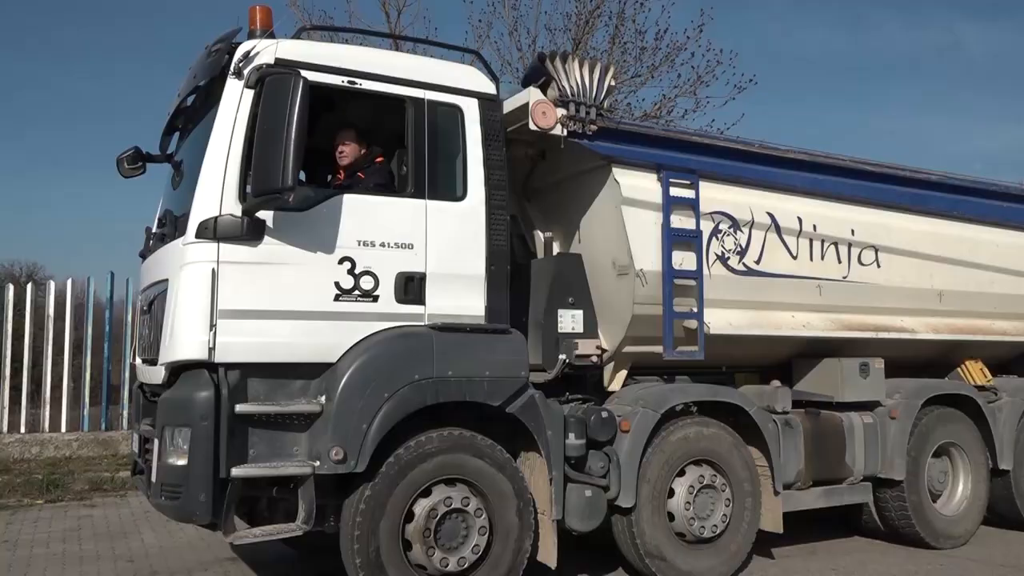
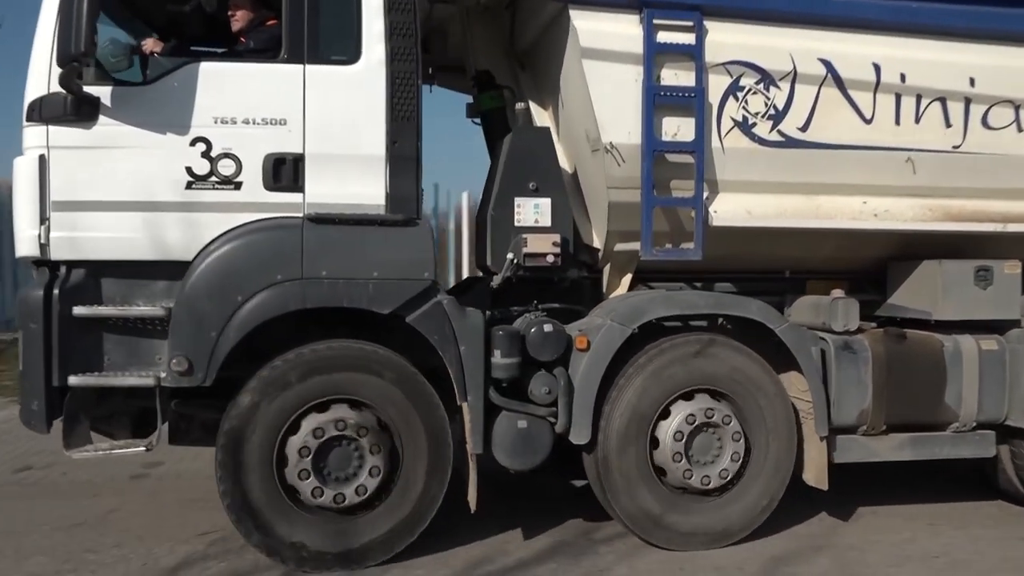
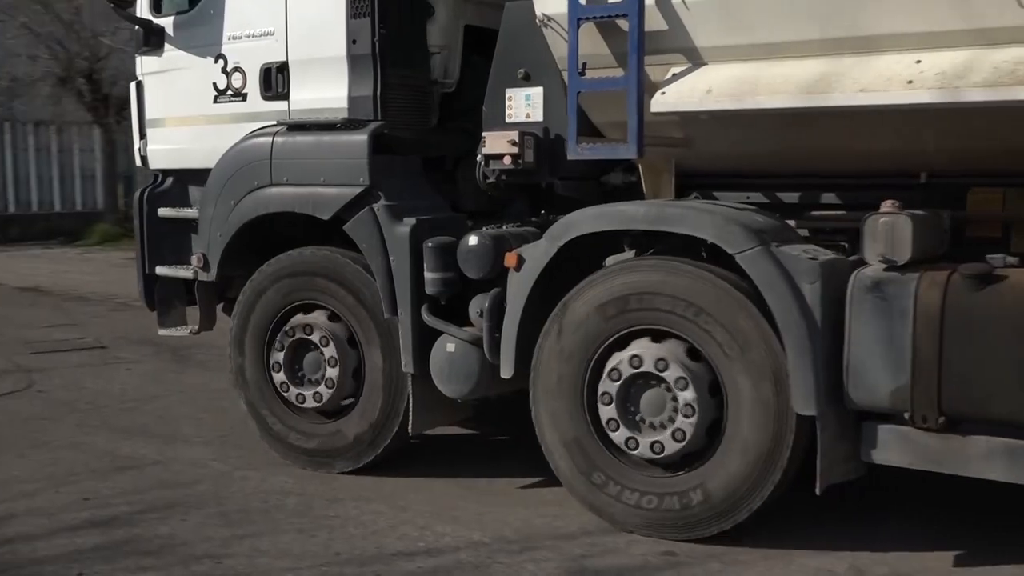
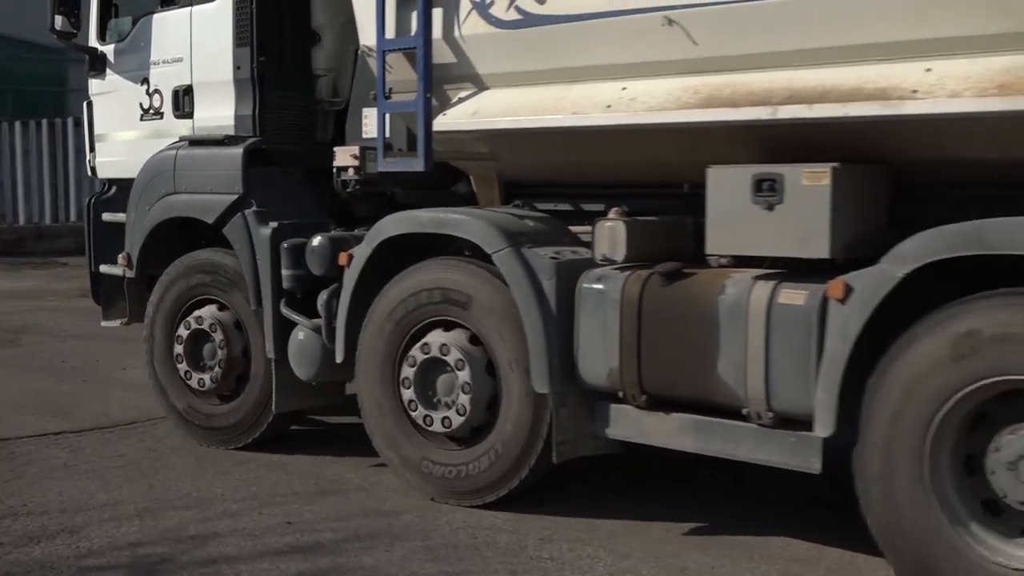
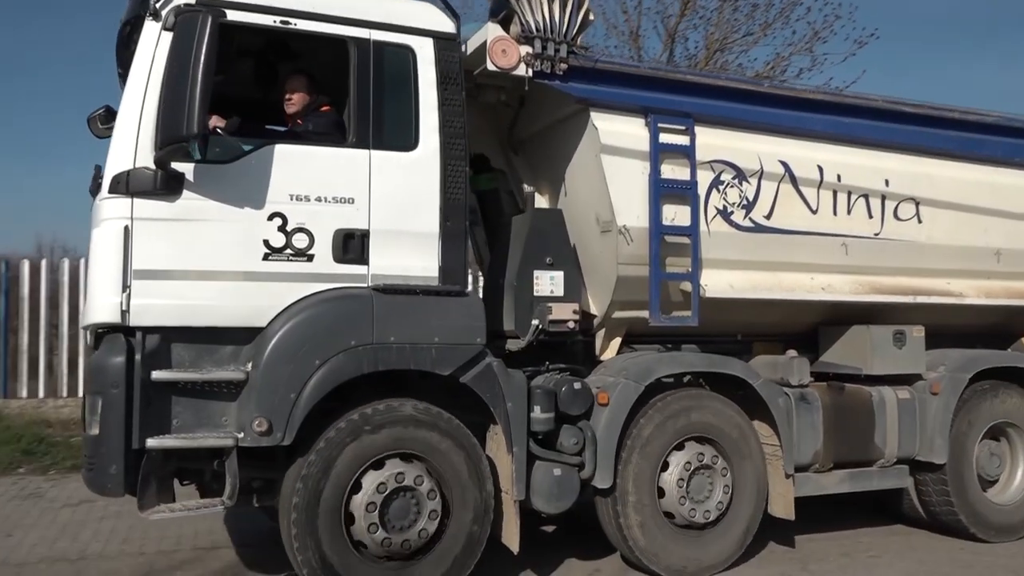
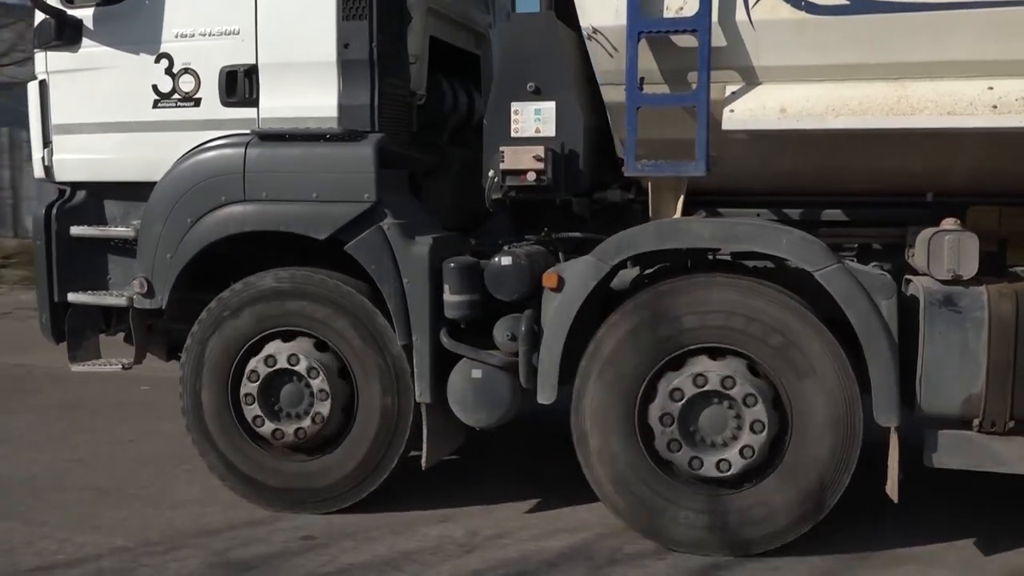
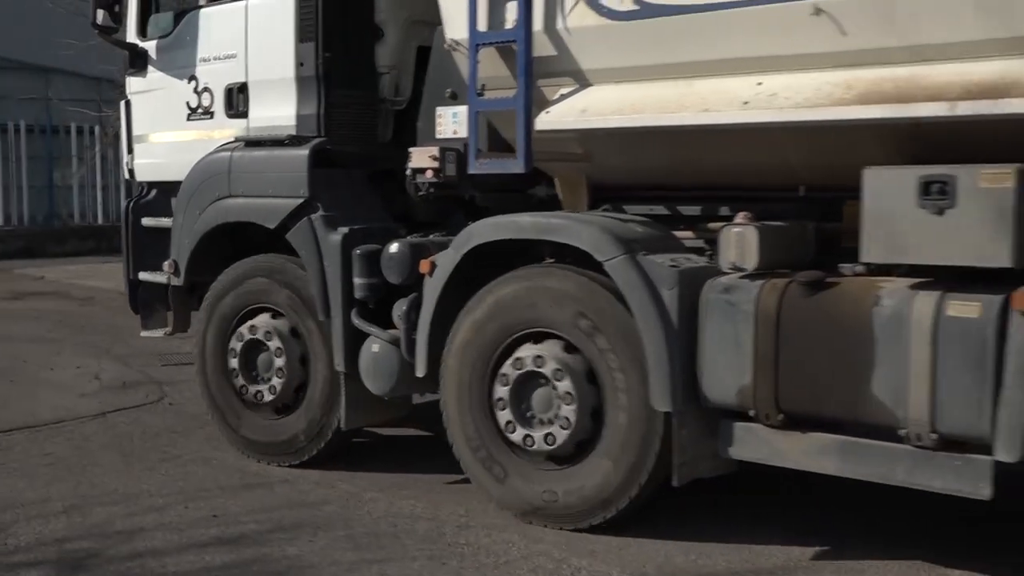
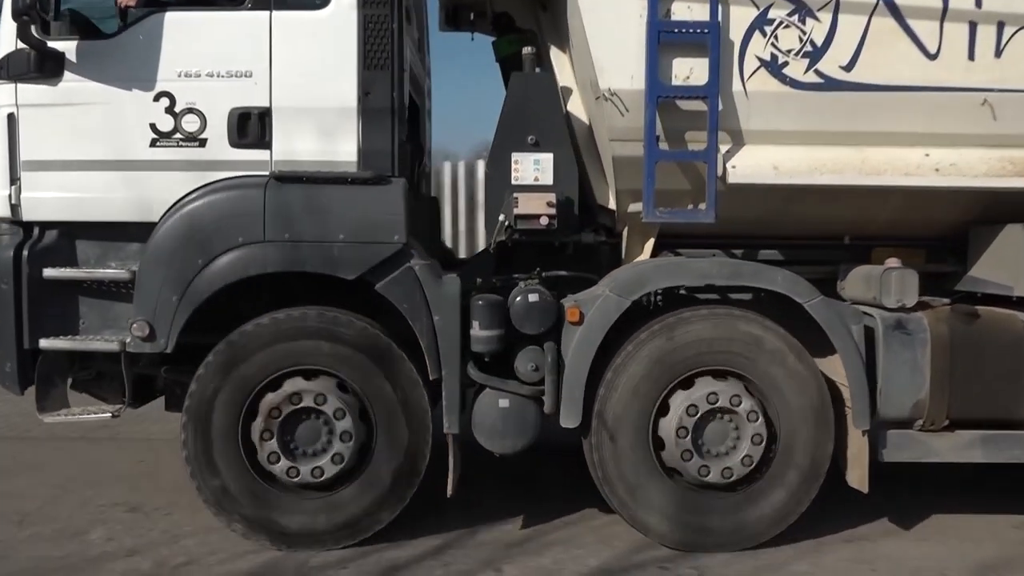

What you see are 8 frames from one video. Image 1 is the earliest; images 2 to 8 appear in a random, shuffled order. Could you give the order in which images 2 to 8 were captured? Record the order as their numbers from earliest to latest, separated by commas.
5, 2, 8, 6, 3, 7, 4
